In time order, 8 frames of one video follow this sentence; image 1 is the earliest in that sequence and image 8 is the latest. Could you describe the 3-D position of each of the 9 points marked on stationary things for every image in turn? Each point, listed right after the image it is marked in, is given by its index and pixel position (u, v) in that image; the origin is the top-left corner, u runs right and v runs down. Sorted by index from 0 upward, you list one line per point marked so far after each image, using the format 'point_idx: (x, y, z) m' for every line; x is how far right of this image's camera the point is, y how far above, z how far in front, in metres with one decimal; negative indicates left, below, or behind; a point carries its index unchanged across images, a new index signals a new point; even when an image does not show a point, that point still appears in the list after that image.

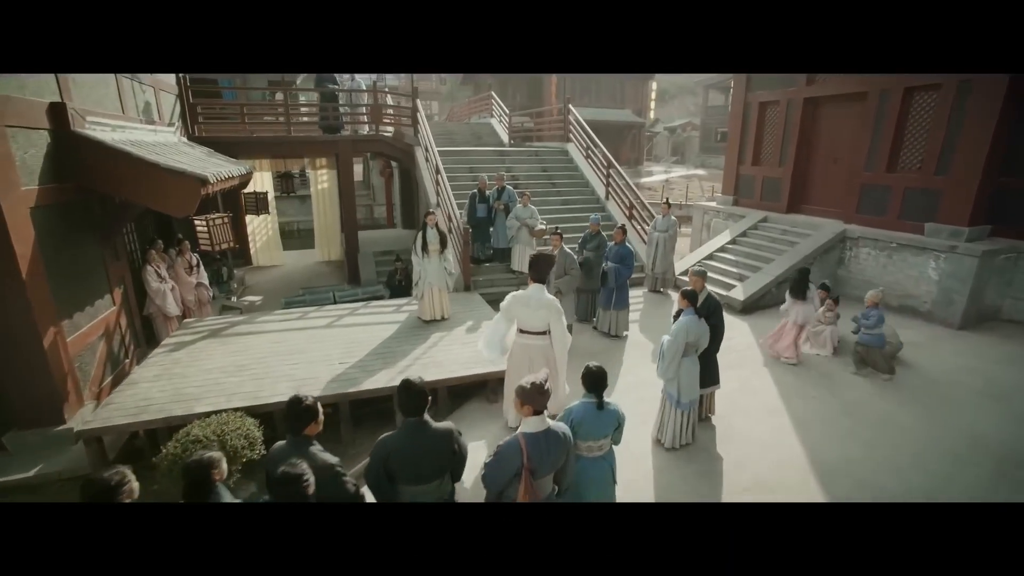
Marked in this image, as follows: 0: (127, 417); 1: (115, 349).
0: (-3.3, -1.1, +4.1) m
1: (-4.6, -0.7, +5.5) m
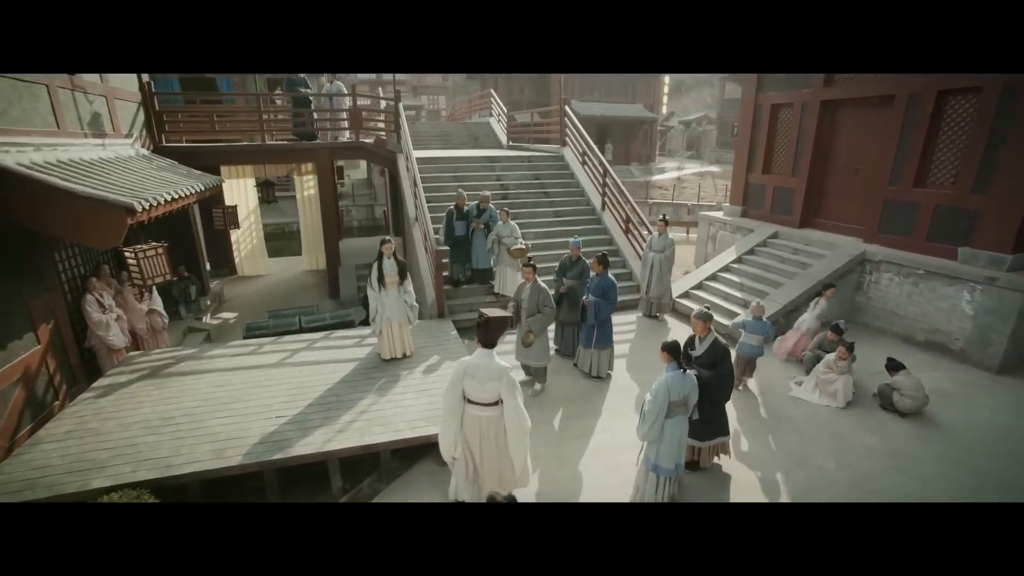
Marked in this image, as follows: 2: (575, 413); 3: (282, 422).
0: (-3.8, -1.5, +3.5) m
1: (-5.0, -1.1, +5.0) m
2: (+0.7, -1.4, +5.3) m
3: (-2.2, -1.3, +4.5) m
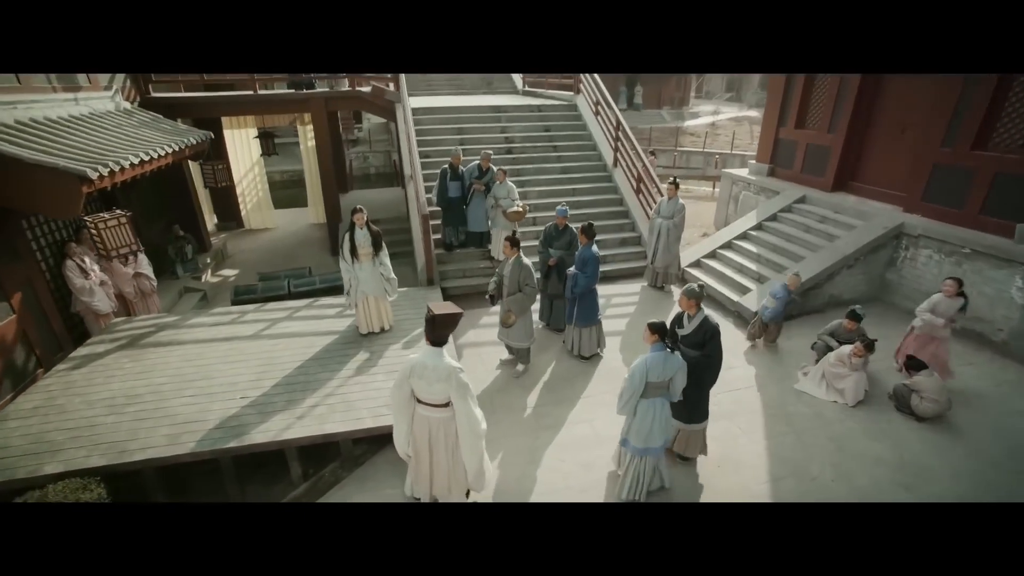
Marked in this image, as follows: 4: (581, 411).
0: (-4.1, -1.4, +3.5) m
1: (-5.3, -0.8, +5.0) m
2: (+0.5, -1.2, +5.0) m
3: (-2.5, -1.1, +4.4) m
4: (+0.7, -1.2, +4.8) m
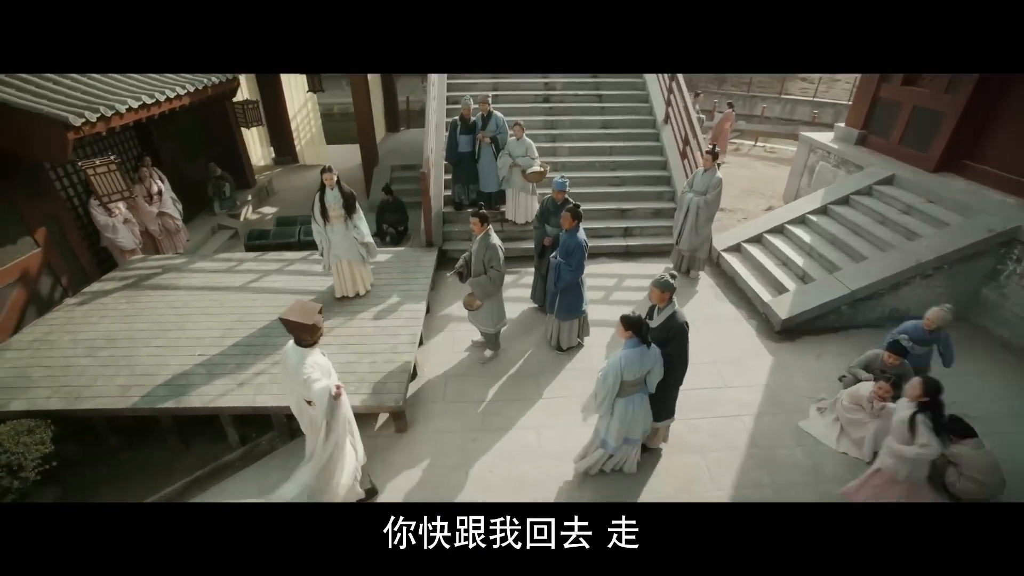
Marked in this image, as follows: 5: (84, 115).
0: (-4.8, -1.0, +4.0) m
1: (-5.5, 0.0, +5.5) m
2: (0.0, -1.0, +4.5) m
3: (-3.0, -0.7, +4.5) m
4: (+0.2, -1.2, +4.3) m
5: (-4.4, +1.8, +4.8) m
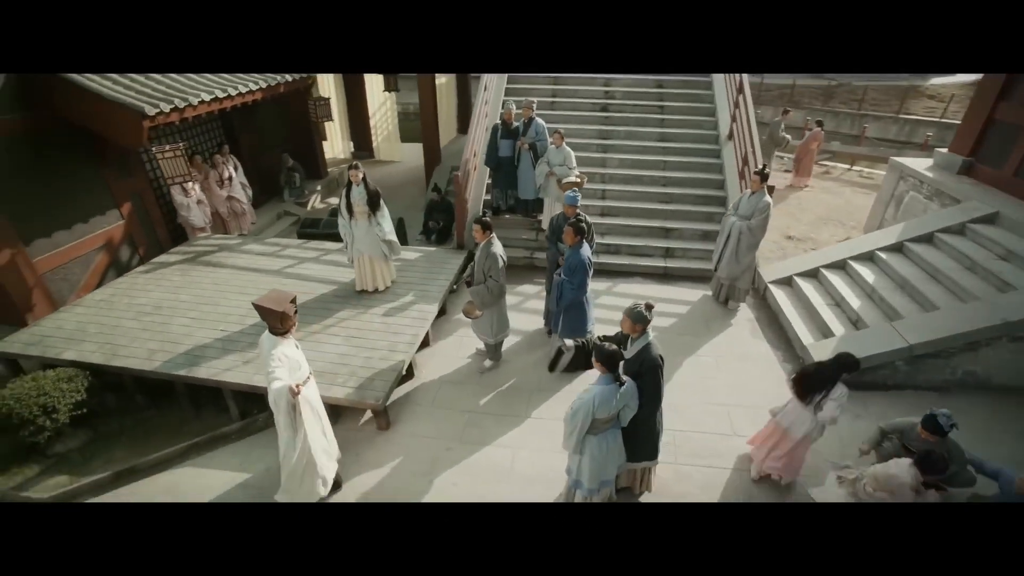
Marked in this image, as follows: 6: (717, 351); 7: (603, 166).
0: (-4.9, -0.6, +4.6) m
1: (-5.3, +0.4, +6.3) m
2: (-0.1, -1.1, +4.4) m
3: (-3.0, -0.5, +4.8) m
4: (0.0, -1.3, +4.1) m
5: (-4.1, +2.1, +5.4) m
6: (+2.1, -0.6, +4.9) m
7: (+1.4, +1.9, +7.4) m
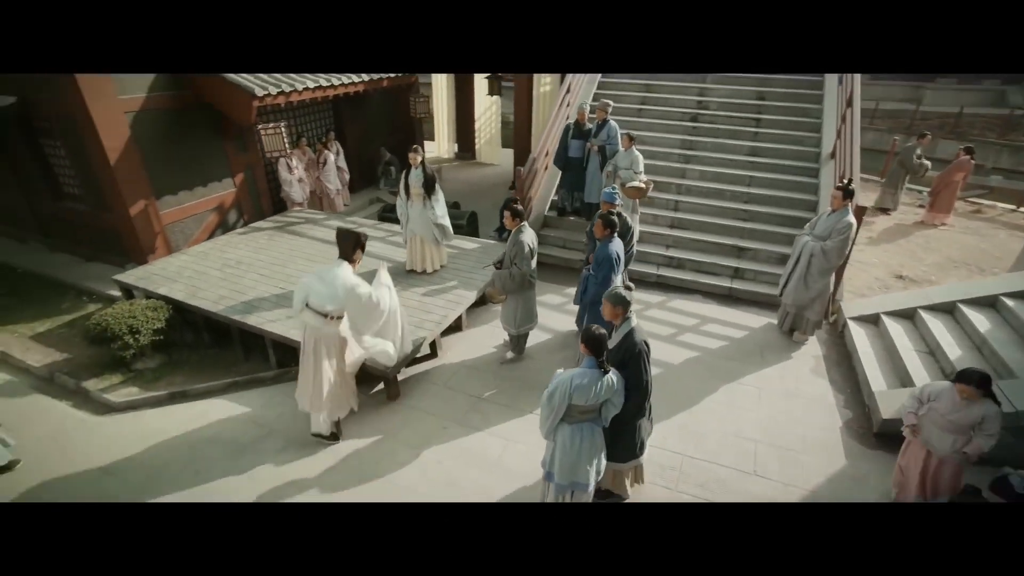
0: (-4.5, +0.1, +5.6) m
1: (-4.4, +1.1, +7.3) m
2: (0.0, -1.0, +4.3) m
3: (-2.7, 0.0, +5.3) m
4: (0.0, -1.2, +4.0) m
5: (-3.3, +2.6, +6.2) m
6: (+2.3, -0.9, +4.3) m
7: (+2.5, +1.6, +6.9) m
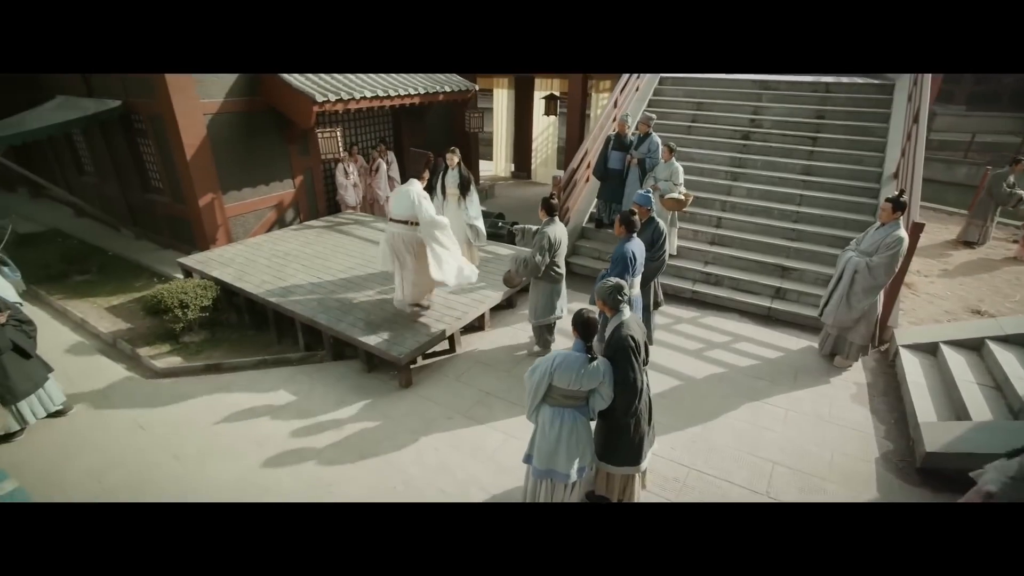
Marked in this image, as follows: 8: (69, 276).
0: (-4.2, +0.4, +6.1) m
1: (-3.8, +1.2, +7.9) m
2: (0.0, -1.0, +4.2) m
3: (-2.4, +0.1, +5.6) m
4: (+0.1, -1.1, +3.9) m
5: (-2.7, +2.8, +6.7) m
6: (+2.4, -1.0, +3.9) m
7: (+3.1, +1.3, +6.7) m
8: (-6.4, +0.2, +6.7) m
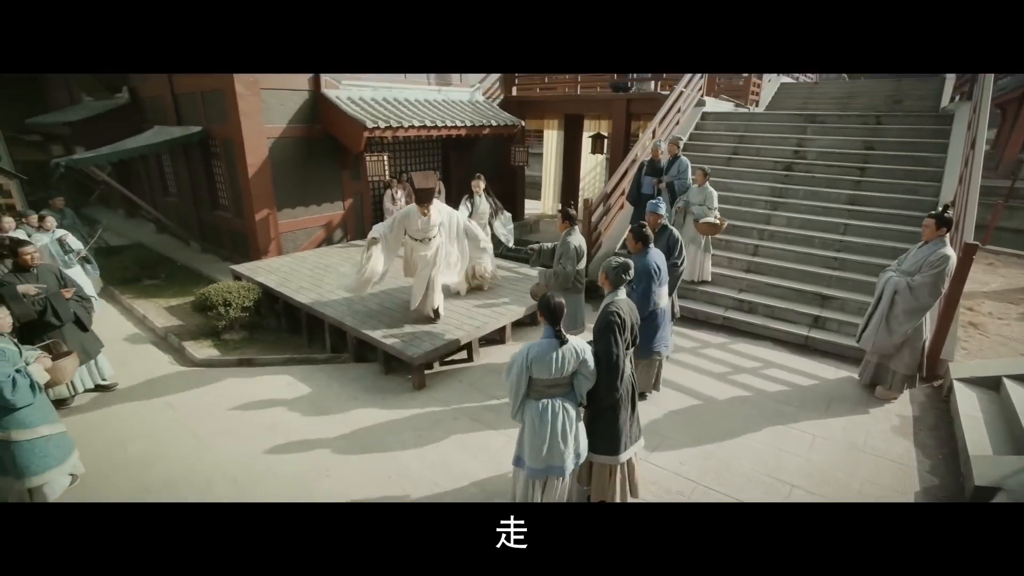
0: (-3.8, +0.3, +6.6) m
1: (-3.2, +0.9, +8.4) m
2: (+0.1, -1.1, +4.1) m
3: (-2.1, 0.0, +5.9) m
4: (+0.1, -1.2, +3.8) m
5: (-2.1, +2.5, +7.3) m
6: (+2.4, -1.1, +3.6) m
7: (+3.5, +0.9, +6.4) m
8: (-5.9, +0.1, +7.4) m
